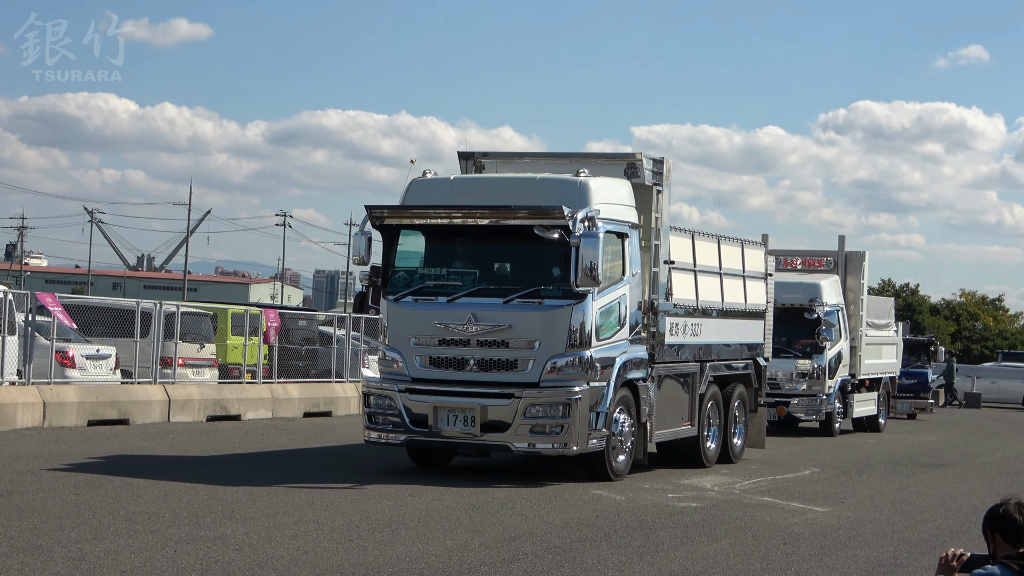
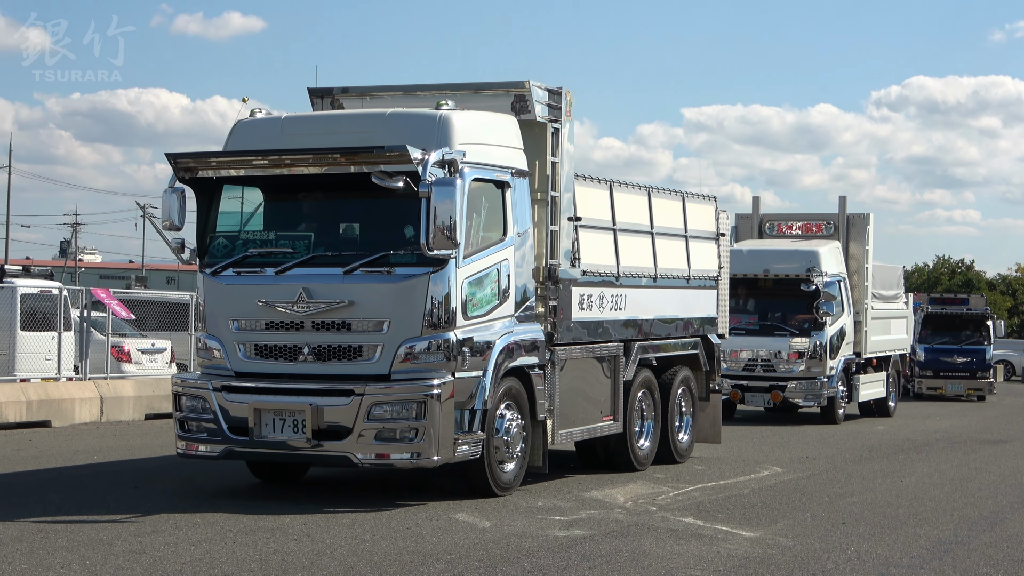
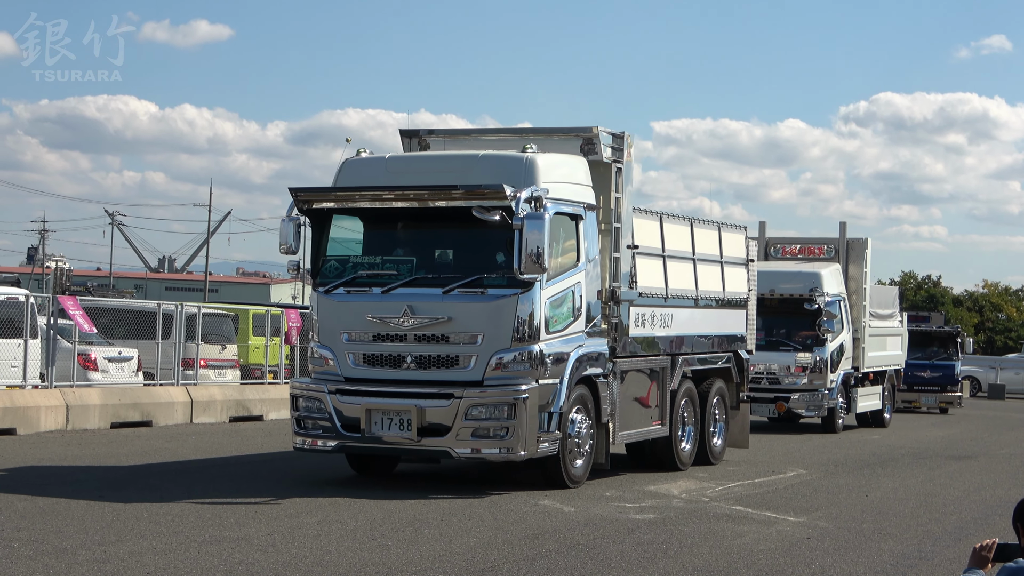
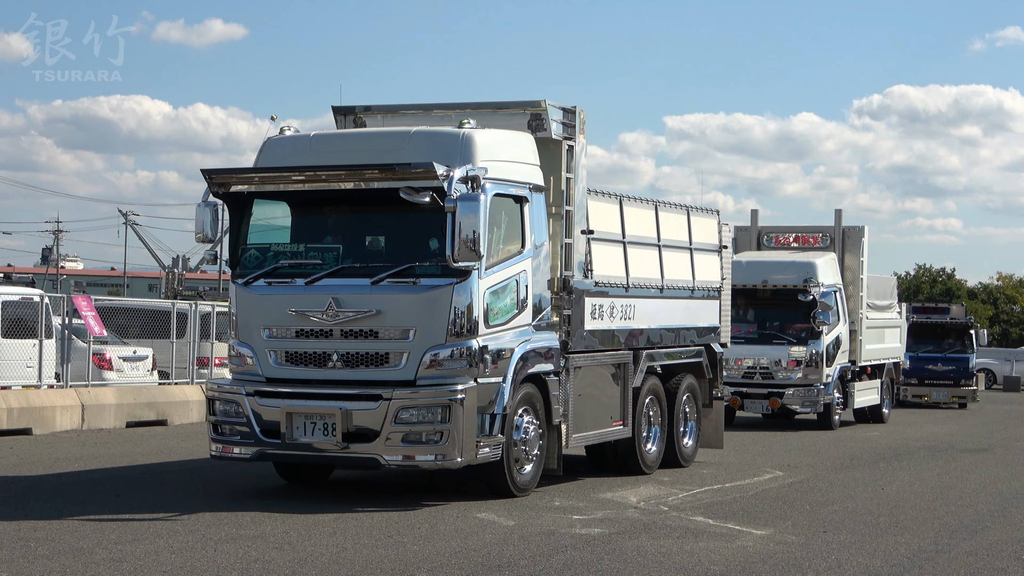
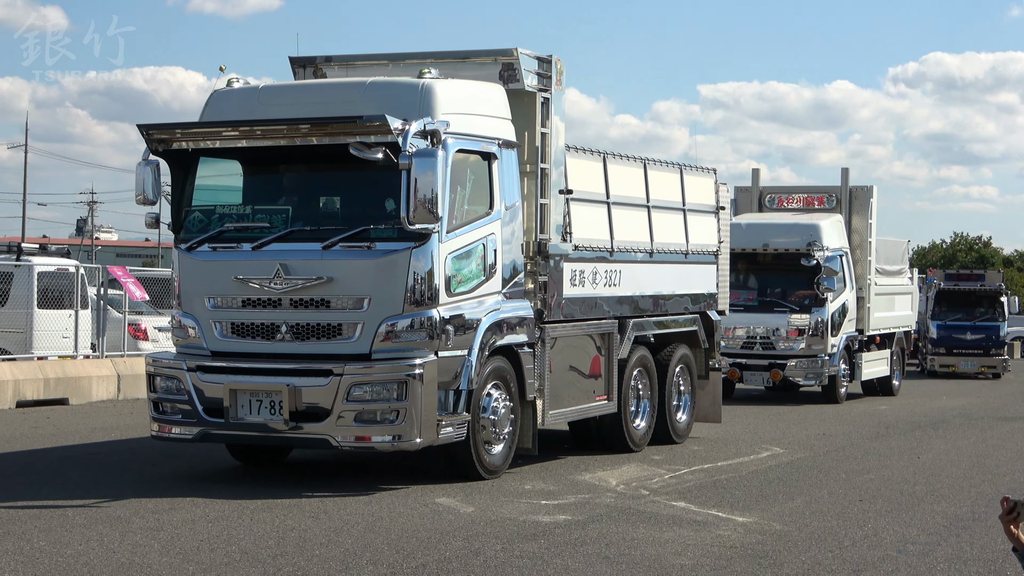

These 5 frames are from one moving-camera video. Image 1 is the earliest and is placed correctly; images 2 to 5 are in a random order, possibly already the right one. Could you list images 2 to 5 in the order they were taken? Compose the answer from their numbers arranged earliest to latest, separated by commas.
3, 4, 2, 5
